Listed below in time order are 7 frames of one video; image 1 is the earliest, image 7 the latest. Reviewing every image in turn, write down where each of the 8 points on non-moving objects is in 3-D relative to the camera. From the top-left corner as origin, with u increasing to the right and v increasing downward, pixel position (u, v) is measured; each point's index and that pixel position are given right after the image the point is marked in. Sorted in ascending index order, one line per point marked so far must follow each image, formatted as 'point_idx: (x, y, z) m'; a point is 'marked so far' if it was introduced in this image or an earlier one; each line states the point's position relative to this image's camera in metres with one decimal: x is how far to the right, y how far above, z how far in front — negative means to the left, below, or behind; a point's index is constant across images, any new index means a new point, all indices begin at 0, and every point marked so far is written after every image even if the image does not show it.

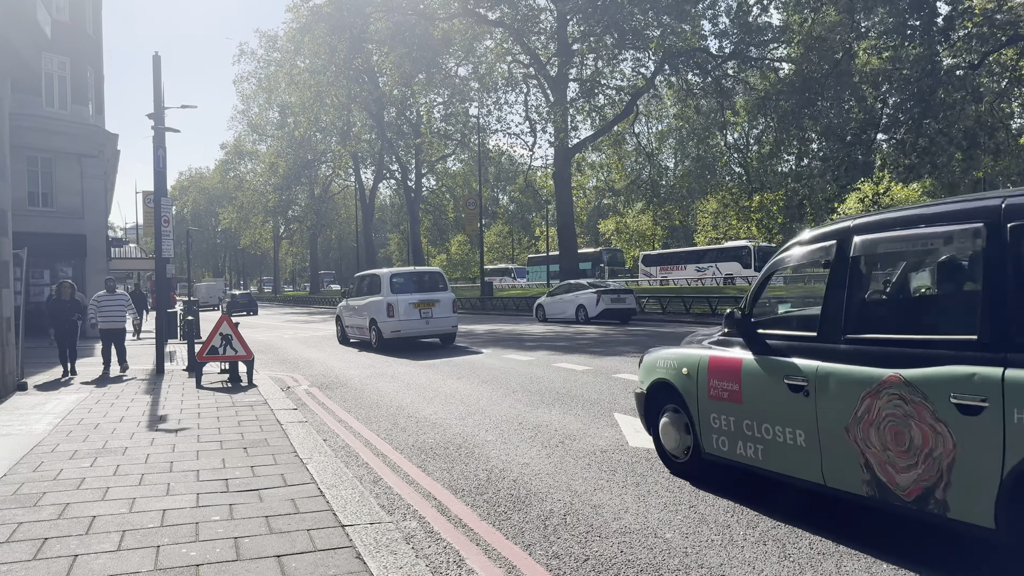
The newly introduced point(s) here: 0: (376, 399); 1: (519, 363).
0: (-1.9, -1.6, +10.8) m
1: (+0.1, -1.4, +13.9) m
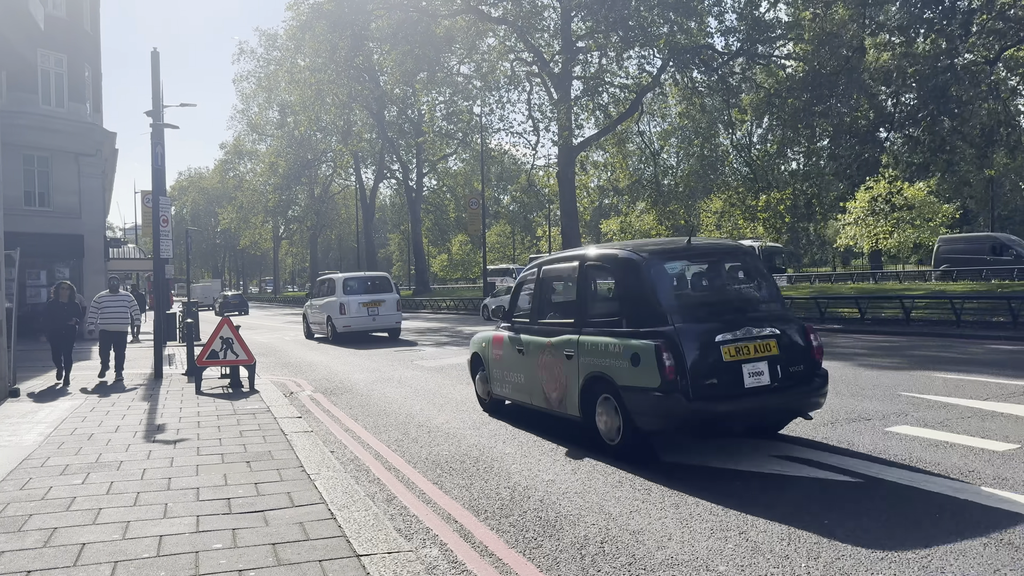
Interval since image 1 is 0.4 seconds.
0: (-1.7, -1.6, +10.3) m
1: (+0.3, -1.4, +13.5) m
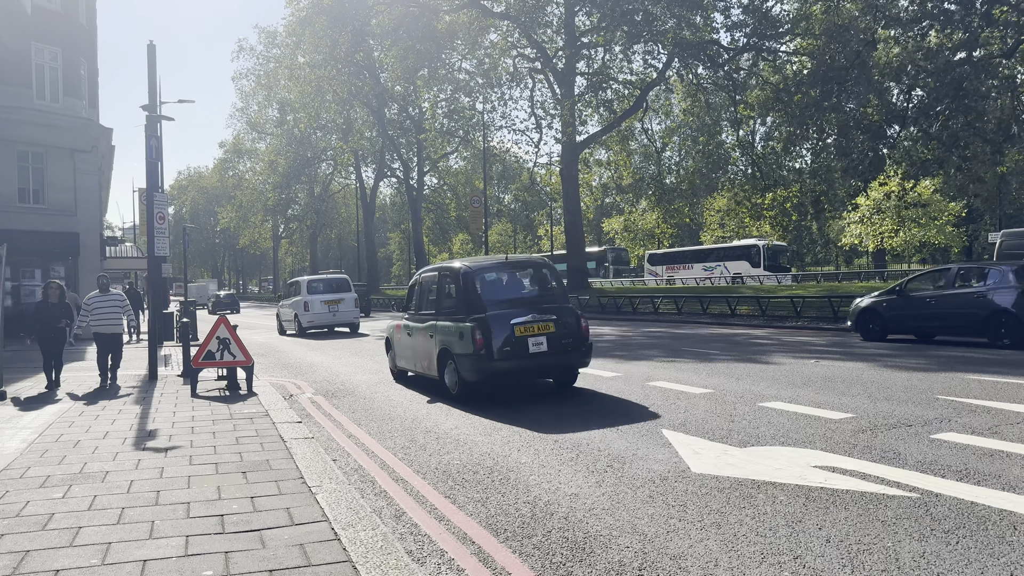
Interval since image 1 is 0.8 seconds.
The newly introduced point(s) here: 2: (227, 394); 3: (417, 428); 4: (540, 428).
0: (-1.6, -1.6, +9.8) m
1: (+0.5, -1.4, +13.0) m
2: (-4.3, -1.6, +11.5) m
3: (-1.1, -1.6, +8.4) m
4: (+0.3, -1.5, +7.9) m
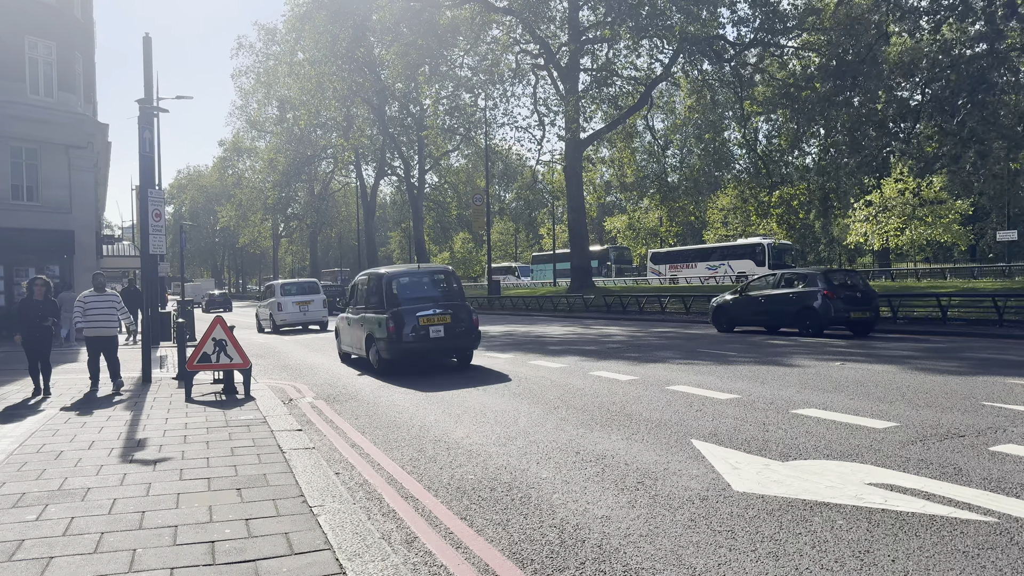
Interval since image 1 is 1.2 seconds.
0: (-1.4, -1.6, +9.3) m
1: (+0.6, -1.3, +12.4) m
2: (-4.2, -1.6, +10.9) m
3: (-0.9, -1.5, +7.9) m
4: (+0.4, -1.4, +7.3) m
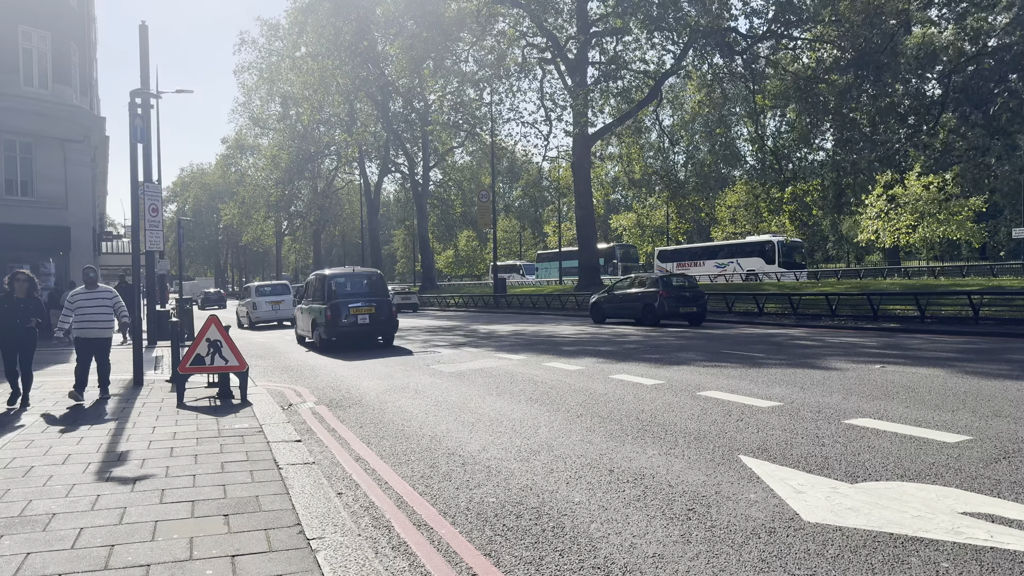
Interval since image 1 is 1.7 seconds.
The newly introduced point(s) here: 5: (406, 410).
0: (-1.2, -1.5, +8.5) m
1: (+0.8, -1.3, +11.6) m
2: (-4.0, -1.5, +10.2) m
3: (-0.7, -1.5, +7.1) m
4: (+0.6, -1.4, +6.6) m
5: (-1.3, -1.5, +9.3) m
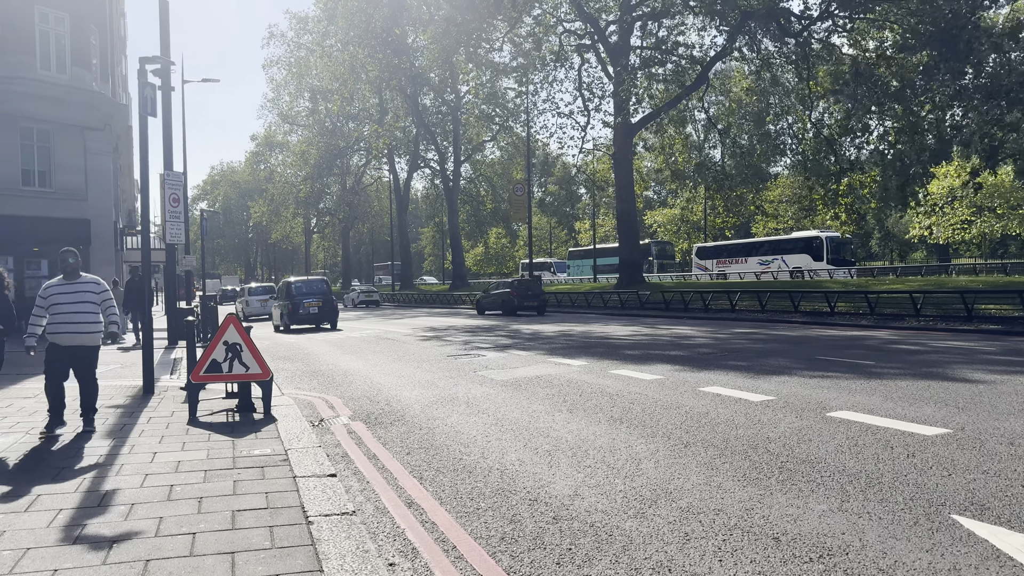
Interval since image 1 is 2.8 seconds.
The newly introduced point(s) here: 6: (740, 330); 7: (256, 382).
0: (-0.5, -1.5, +6.8) m
1: (+1.7, -1.2, +9.9) m
2: (-3.1, -1.5, +8.6) m
3: (0.0, -1.5, +5.4) m
4: (+1.3, -1.4, +4.8) m
5: (-0.5, -1.4, +7.6) m
6: (+5.3, -1.0, +17.5) m
7: (-3.1, -1.1, +9.0) m
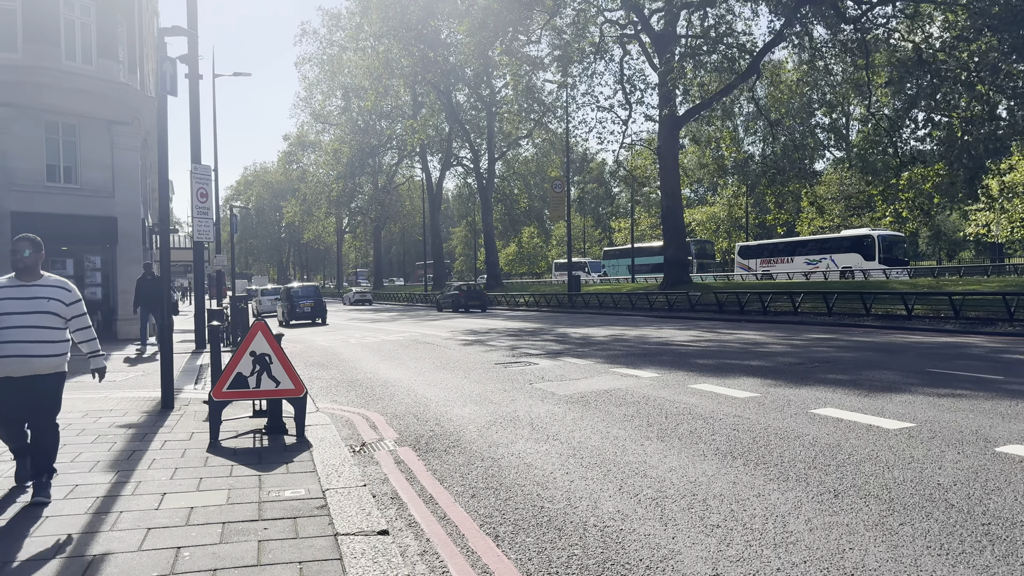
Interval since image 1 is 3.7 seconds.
0: (+0.2, -1.5, +5.4) m
1: (+2.5, -1.3, +8.4) m
2: (-2.4, -1.5, +7.3) m
3: (+0.6, -1.5, +4.0) m
4: (+1.9, -1.4, +3.4) m
5: (+0.2, -1.5, +6.3) m
6: (+6.4, -1.0, +15.9) m
7: (-2.3, -1.1, +7.8) m
